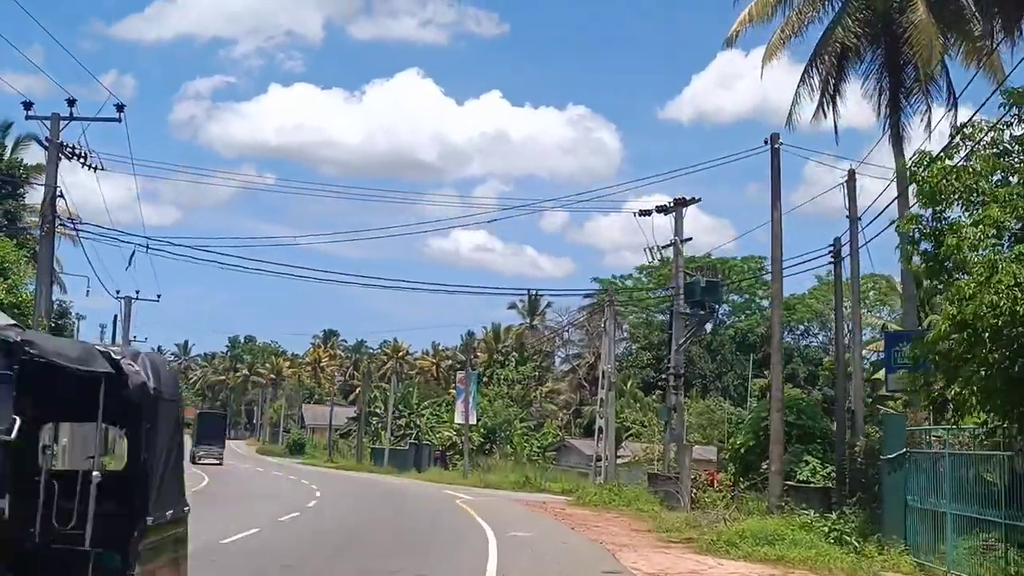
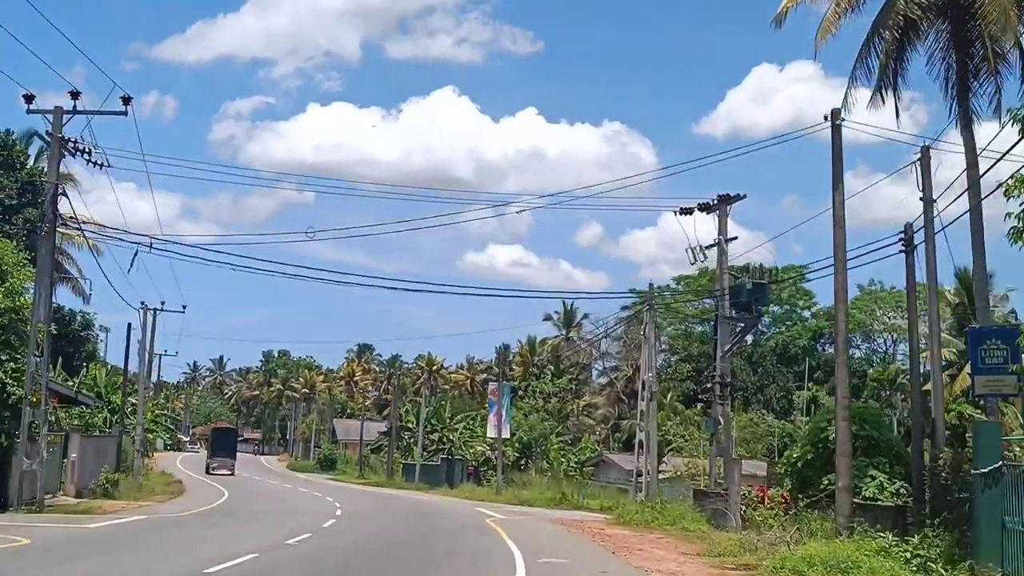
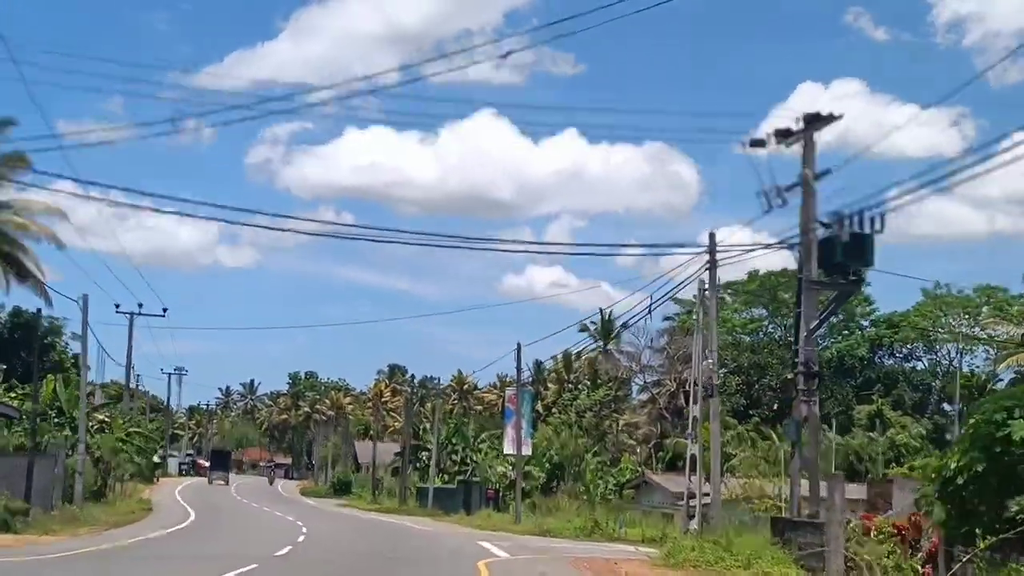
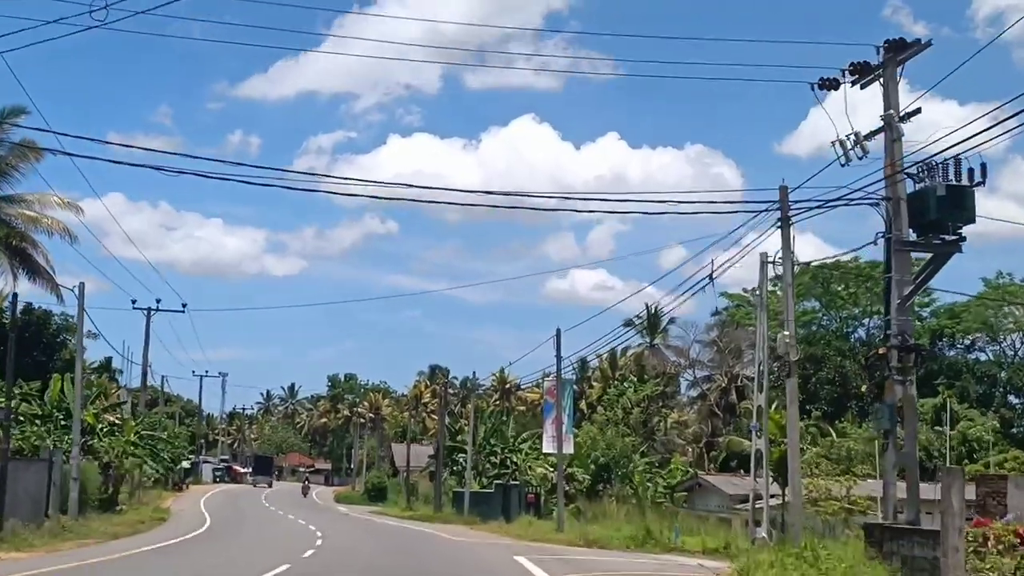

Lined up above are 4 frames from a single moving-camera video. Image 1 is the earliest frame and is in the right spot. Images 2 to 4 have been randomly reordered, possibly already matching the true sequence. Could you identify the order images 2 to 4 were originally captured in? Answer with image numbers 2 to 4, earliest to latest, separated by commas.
2, 3, 4
